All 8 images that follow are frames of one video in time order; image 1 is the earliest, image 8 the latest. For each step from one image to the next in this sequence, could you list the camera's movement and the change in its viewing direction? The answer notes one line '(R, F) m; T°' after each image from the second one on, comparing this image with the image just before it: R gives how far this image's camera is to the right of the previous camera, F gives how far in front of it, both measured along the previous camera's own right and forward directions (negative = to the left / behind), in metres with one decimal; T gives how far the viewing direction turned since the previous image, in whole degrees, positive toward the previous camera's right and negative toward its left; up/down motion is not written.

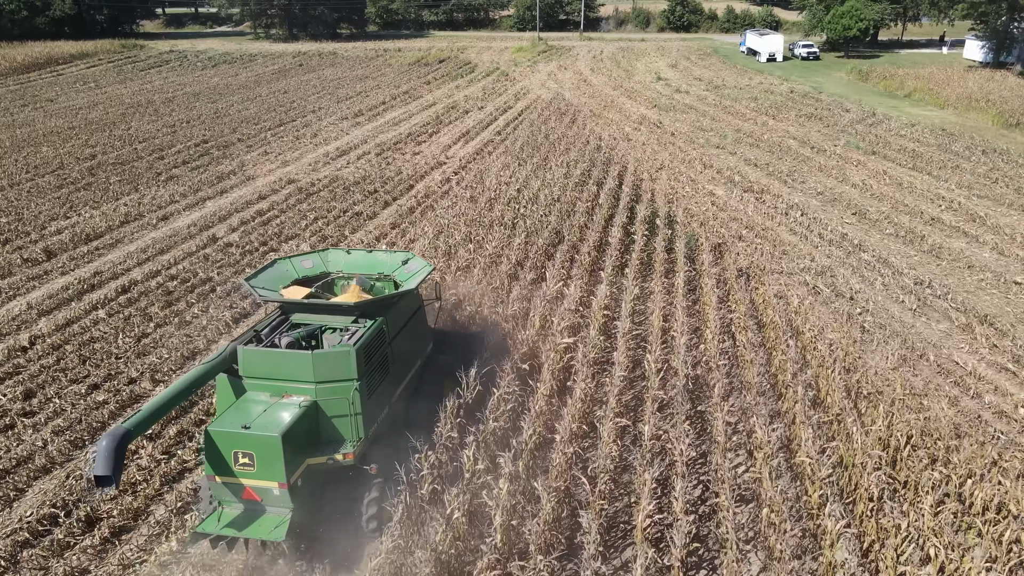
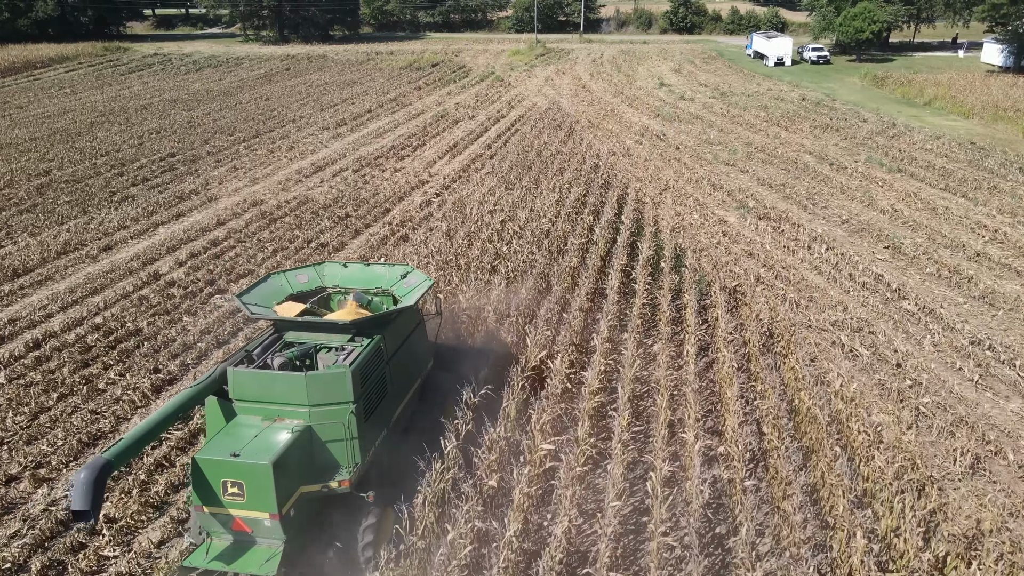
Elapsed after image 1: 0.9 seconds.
(+0.3, +1.8) m; 0°
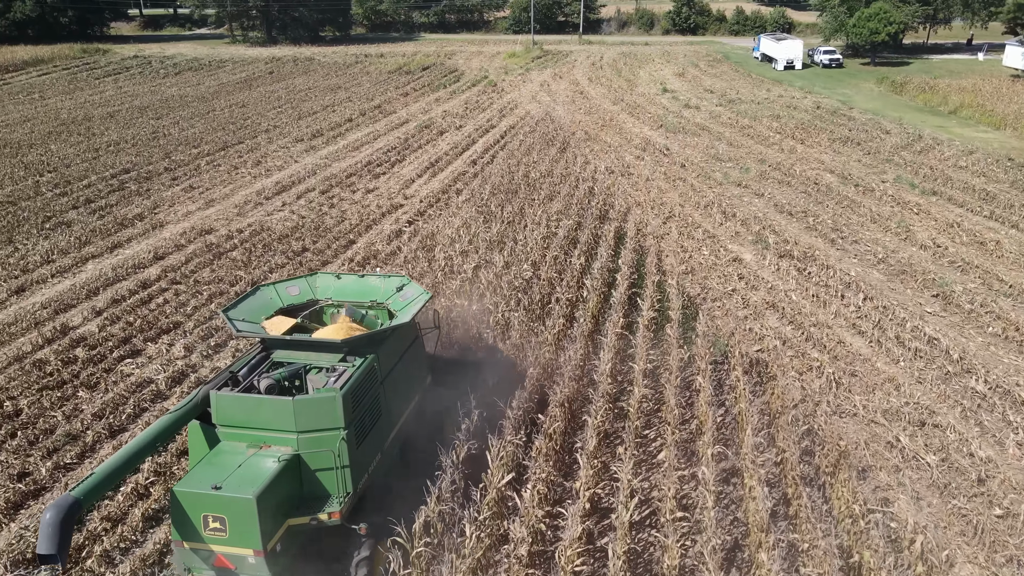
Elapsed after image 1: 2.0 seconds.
(+0.4, +2.0) m; 0°
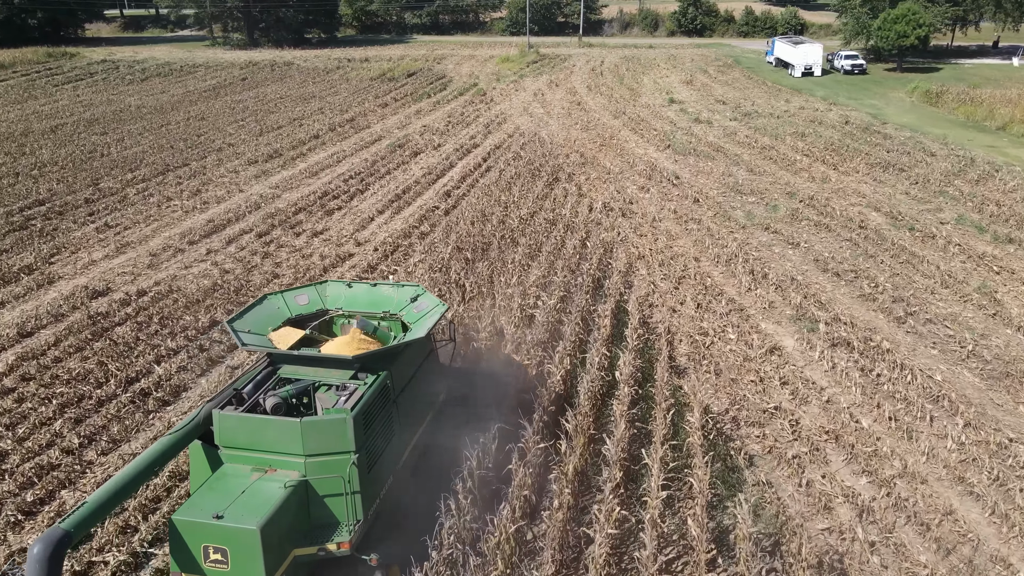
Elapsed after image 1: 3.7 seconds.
(+0.5, +3.0) m; 0°
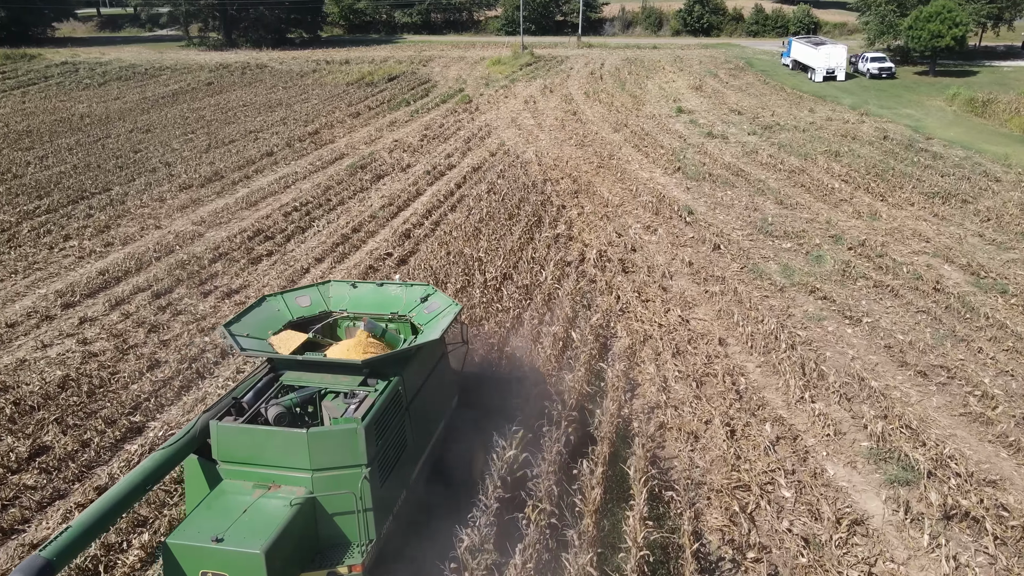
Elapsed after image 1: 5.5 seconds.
(+0.5, +3.1) m; 0°
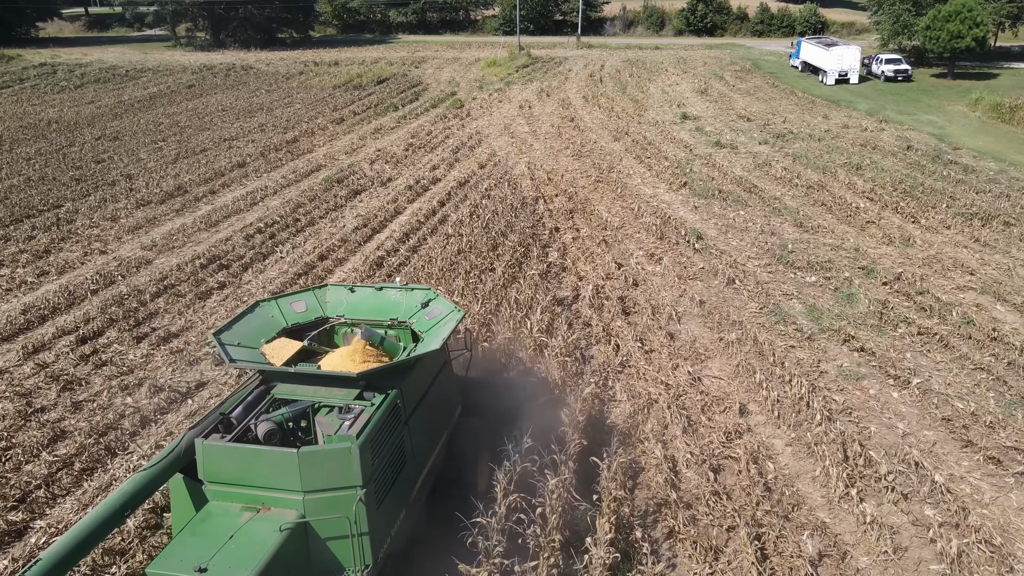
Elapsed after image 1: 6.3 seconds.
(+0.3, +1.5) m; 0°
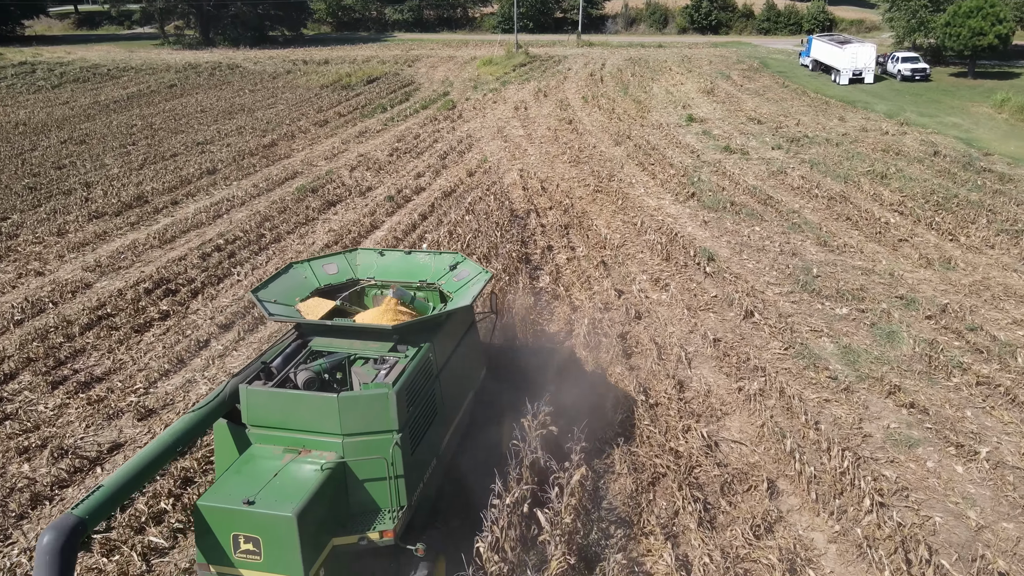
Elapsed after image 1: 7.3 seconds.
(+0.2, +1.4) m; 0°
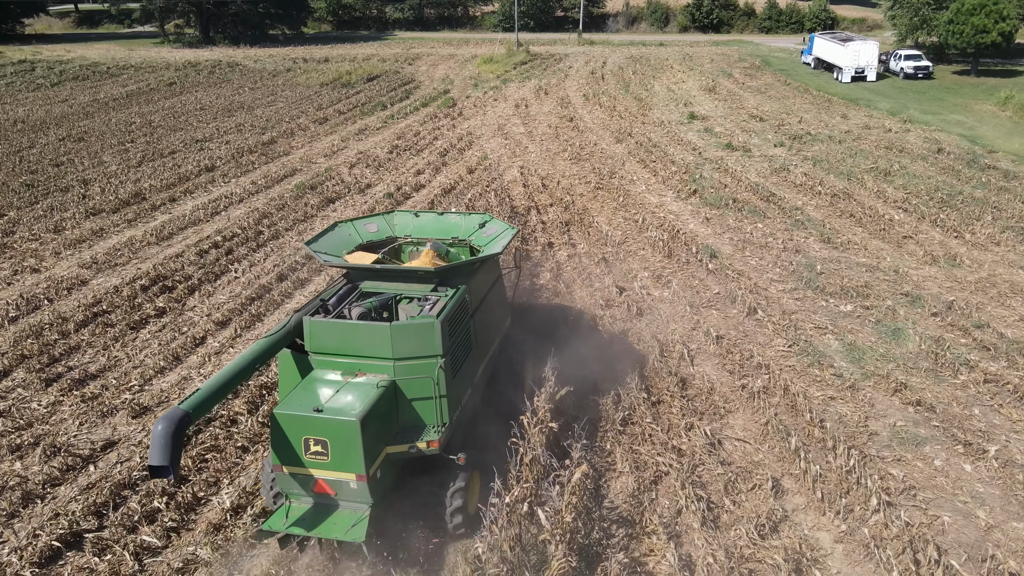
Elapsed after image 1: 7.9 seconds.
(0.0, +0.1) m; 0°
